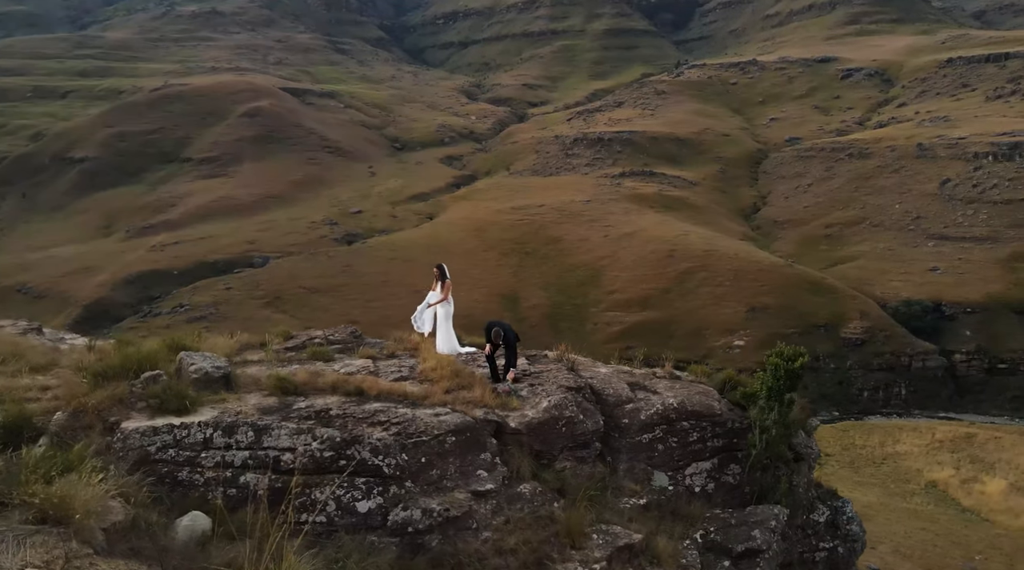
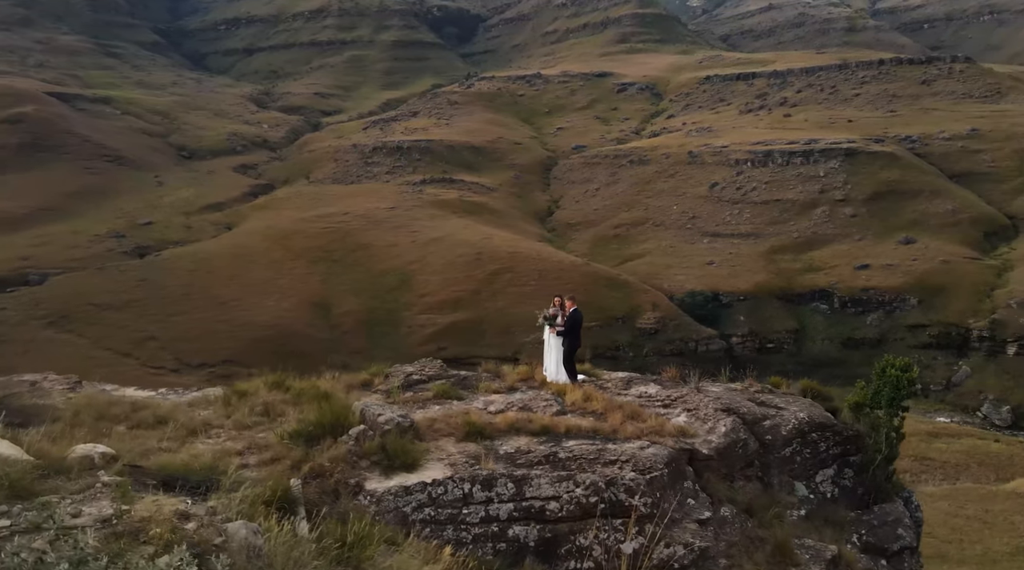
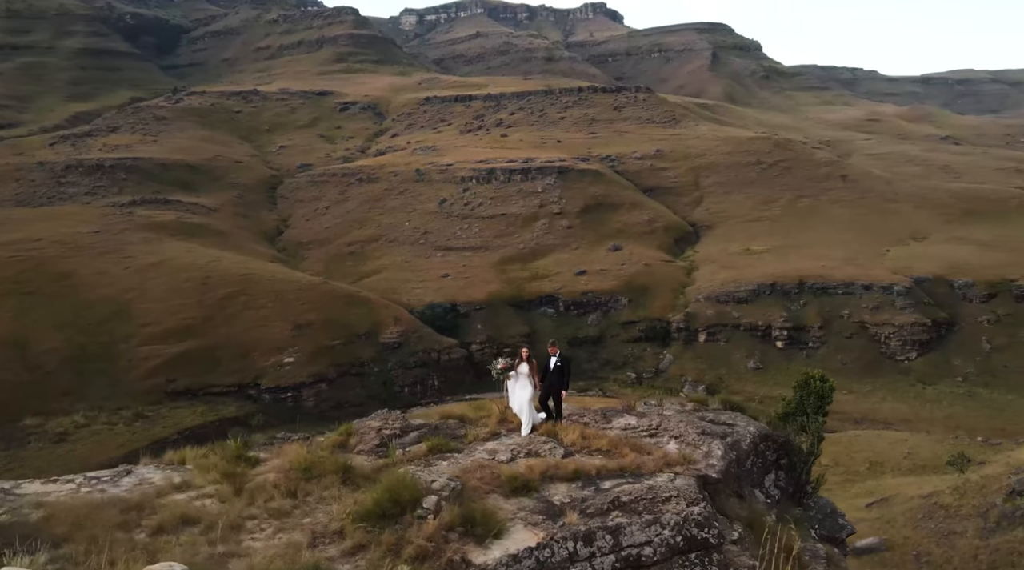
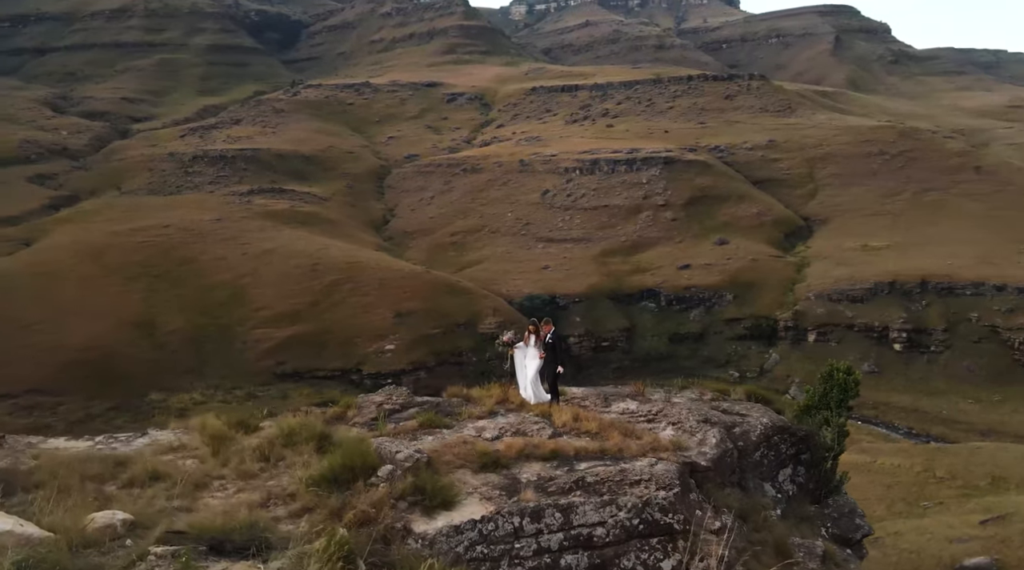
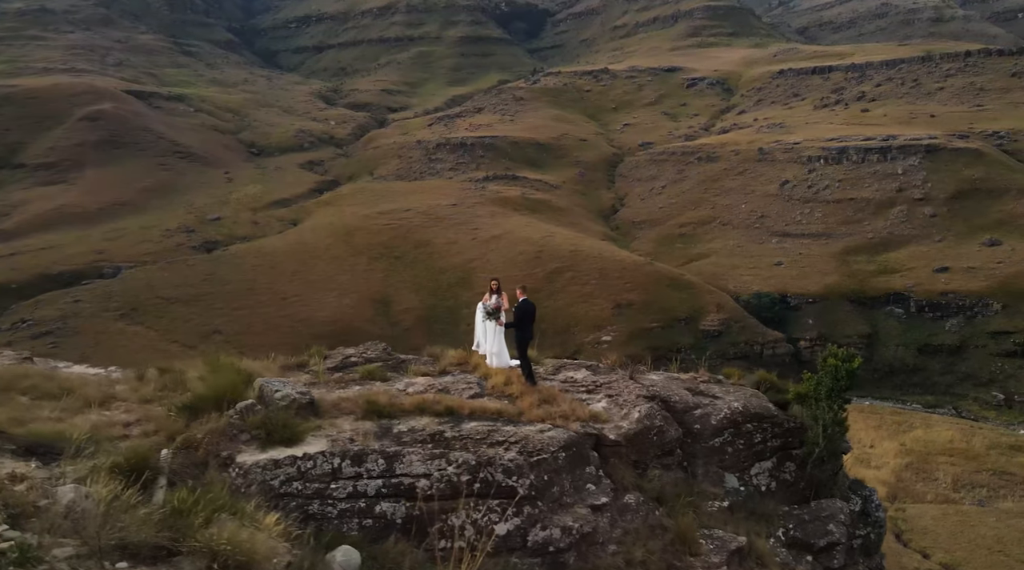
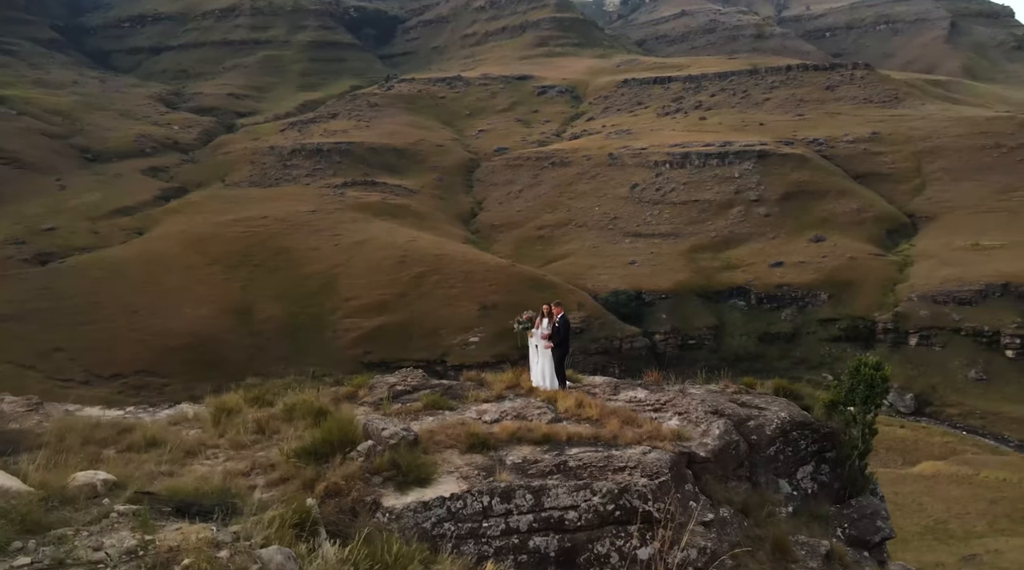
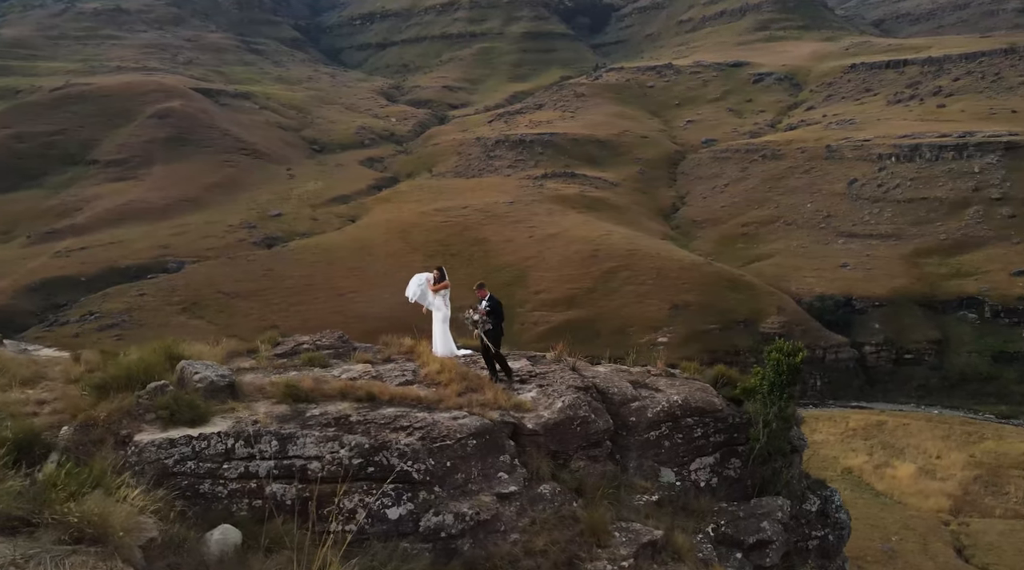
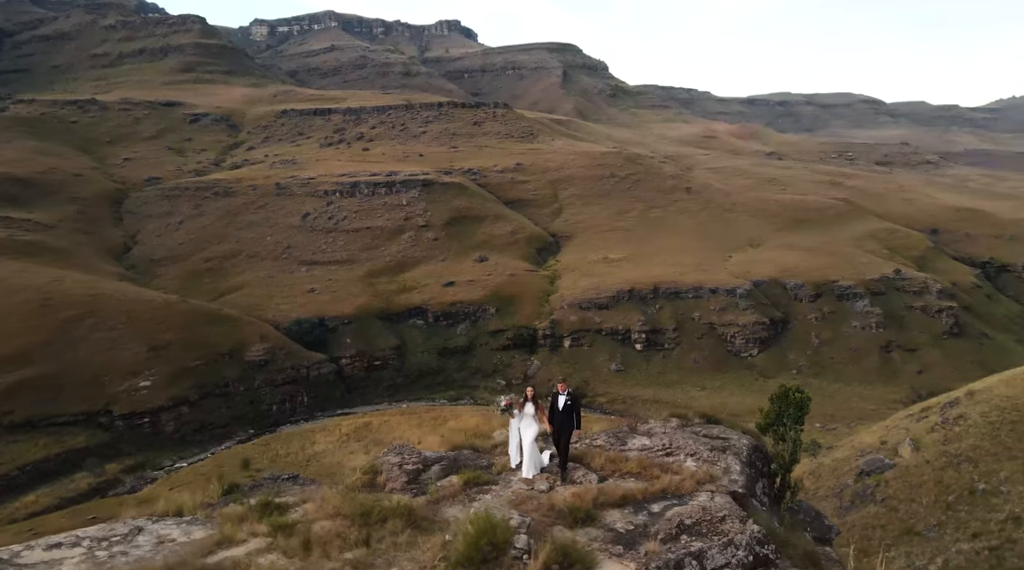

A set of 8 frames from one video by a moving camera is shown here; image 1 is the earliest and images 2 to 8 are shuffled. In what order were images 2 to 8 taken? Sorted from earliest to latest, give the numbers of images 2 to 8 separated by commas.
7, 5, 2, 6, 4, 3, 8
